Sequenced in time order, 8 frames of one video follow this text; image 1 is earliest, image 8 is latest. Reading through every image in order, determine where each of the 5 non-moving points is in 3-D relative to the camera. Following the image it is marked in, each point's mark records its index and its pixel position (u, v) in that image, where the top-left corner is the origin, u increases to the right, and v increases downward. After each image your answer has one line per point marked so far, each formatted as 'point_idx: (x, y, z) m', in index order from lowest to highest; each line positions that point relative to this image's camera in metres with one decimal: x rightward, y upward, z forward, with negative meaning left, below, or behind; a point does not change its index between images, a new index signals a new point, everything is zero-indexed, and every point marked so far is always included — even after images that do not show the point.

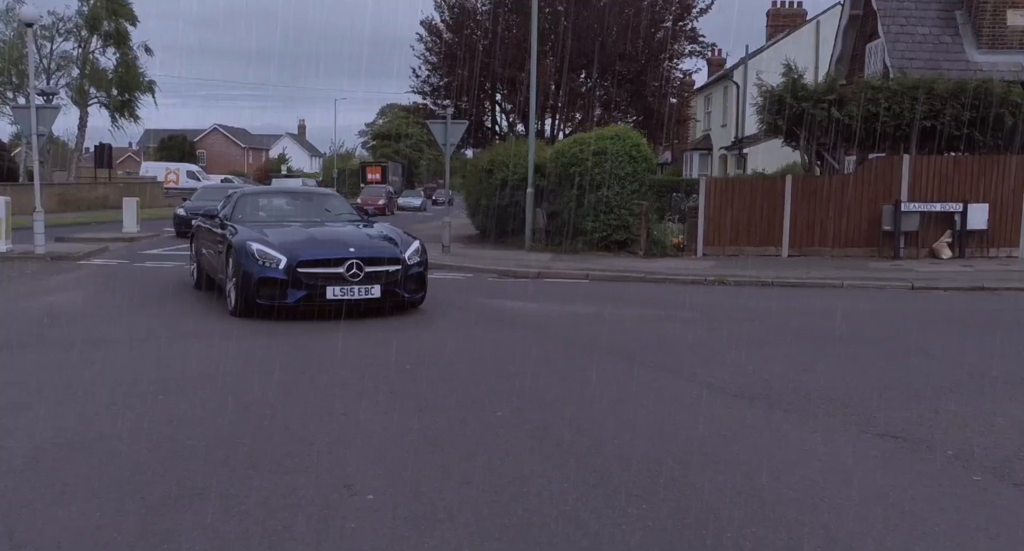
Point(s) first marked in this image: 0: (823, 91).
0: (+5.9, +3.5, +16.2) m
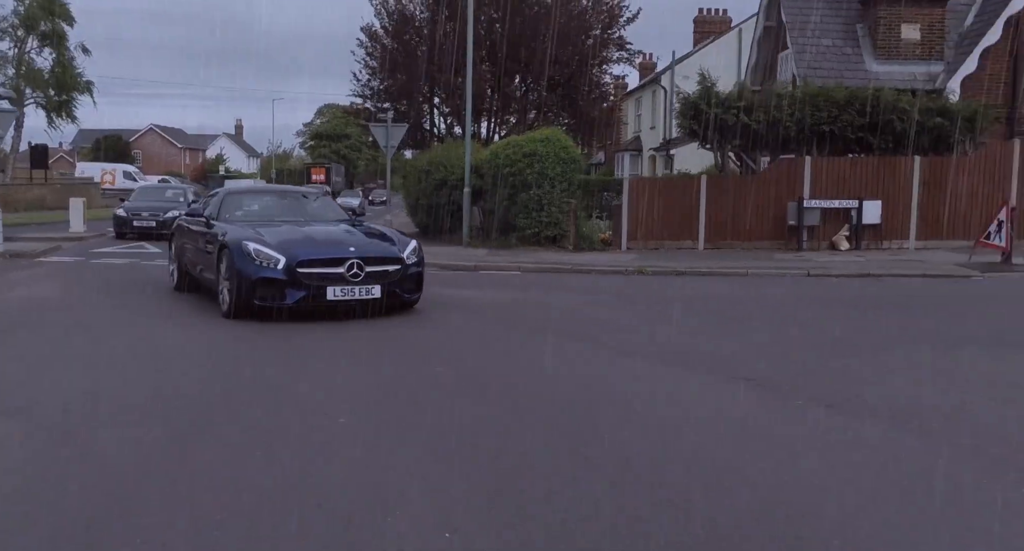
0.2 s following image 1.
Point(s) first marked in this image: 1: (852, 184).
0: (+4.6, +3.7, +17.7) m
1: (+7.1, +1.9, +17.6) m
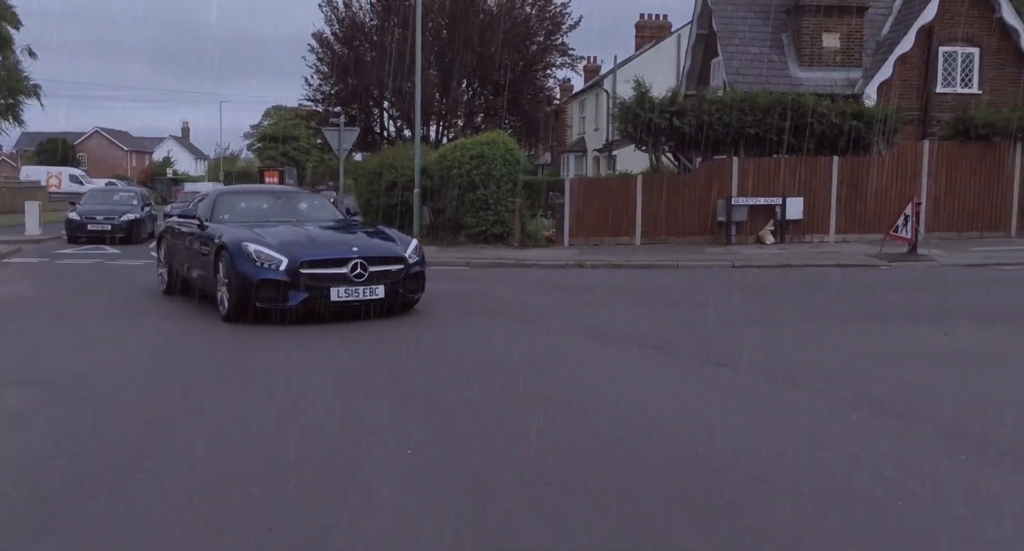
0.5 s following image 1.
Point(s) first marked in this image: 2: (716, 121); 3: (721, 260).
0: (+3.4, +3.9, +18.9) m
1: (+5.9, +2.1, +19.0) m
2: (+4.6, +3.5, +19.0) m
3: (+3.9, +0.3, +15.9) m
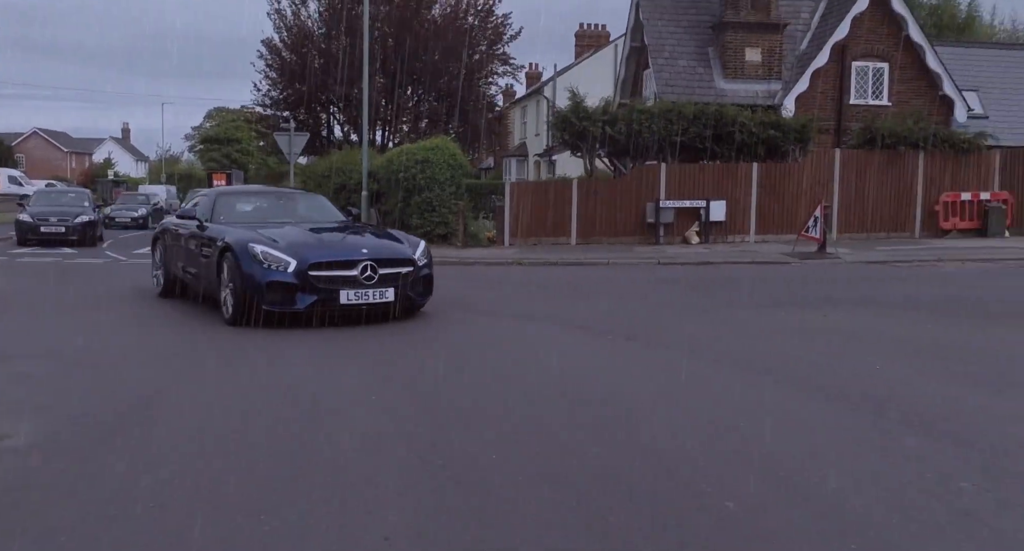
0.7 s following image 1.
0: (+2.1, +3.9, +20.3) m
1: (+4.6, +2.2, +20.4) m
2: (+3.2, +3.5, +20.4) m
3: (+2.8, +0.4, +17.3) m
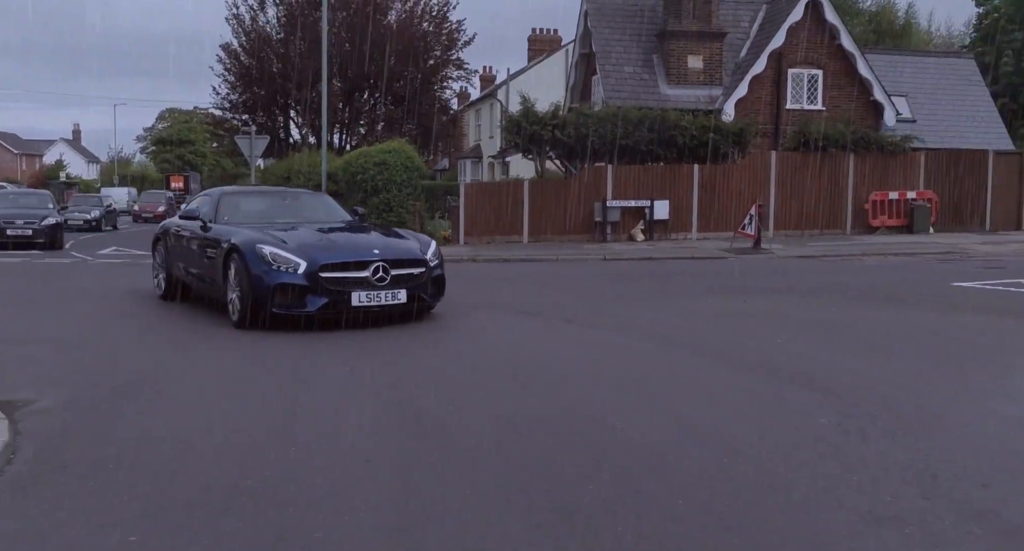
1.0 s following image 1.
0: (+0.9, +4.0, +21.3) m
1: (+3.4, +2.3, +21.6) m
2: (+2.1, +3.6, +21.5) m
3: (+1.8, +0.5, +18.3) m
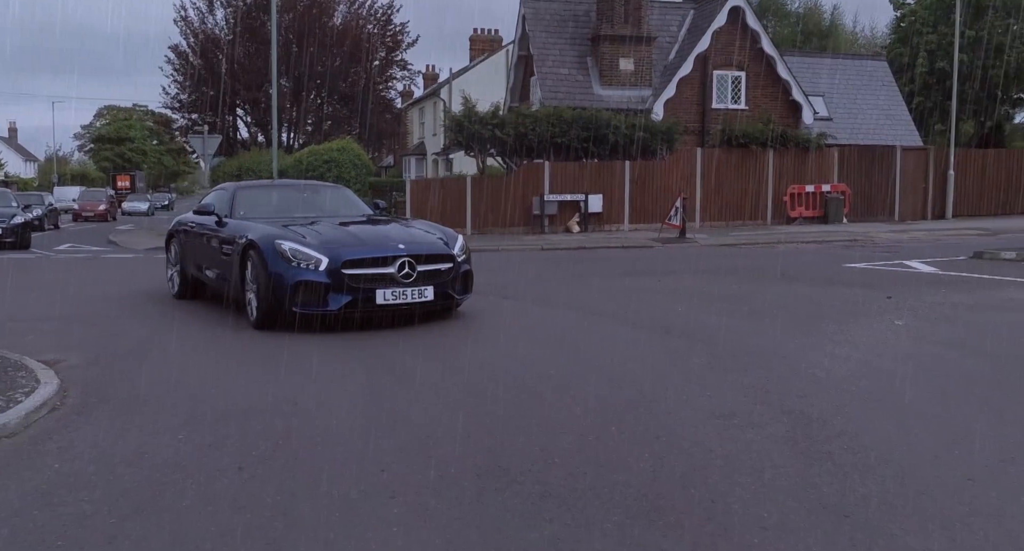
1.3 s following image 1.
0: (-0.6, +4.3, +22.6) m
1: (+1.9, +2.6, +23.1) m
2: (+0.5, +3.9, +22.9) m
3: (+0.5, +0.7, +19.8) m
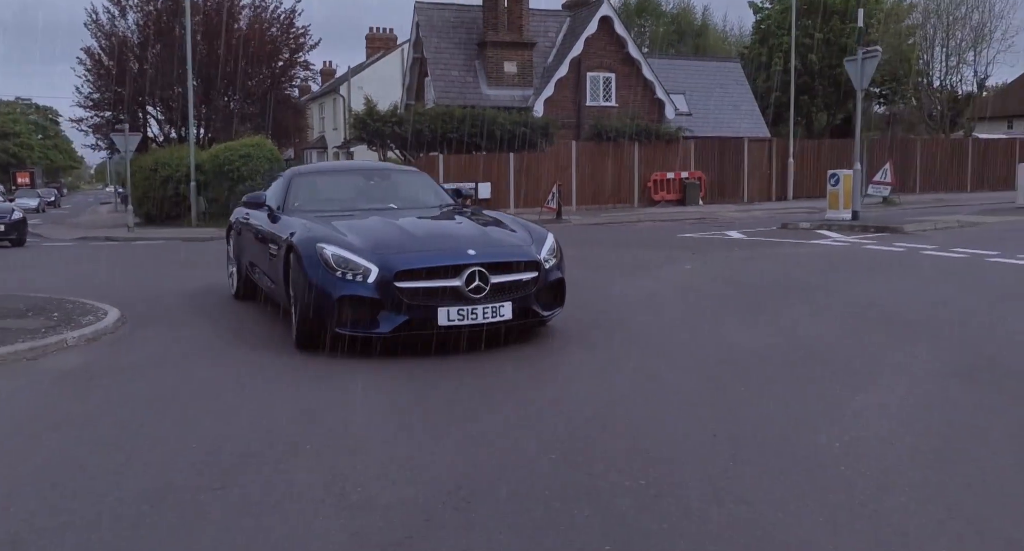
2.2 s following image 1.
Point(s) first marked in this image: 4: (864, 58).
0: (-3.7, +4.8, +25.6) m
1: (-1.2, +3.2, +26.4) m
2: (-2.6, +4.5, +26.0) m
3: (-2.2, +1.3, +22.9) m
4: (+7.9, +4.9, +19.0) m
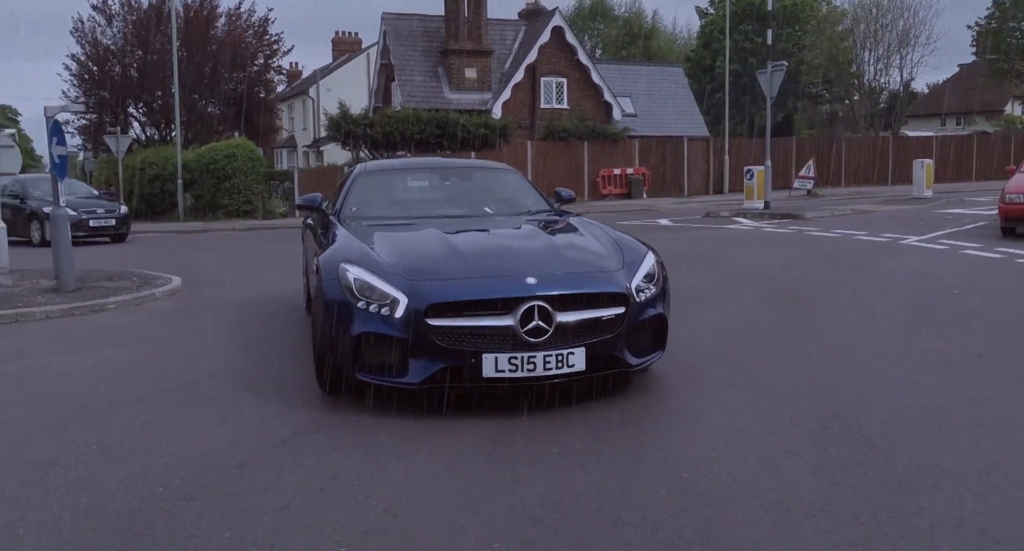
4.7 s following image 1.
0: (-5.0, +5.3, +28.3) m
1: (-2.6, +3.7, +29.2) m
2: (-4.0, +5.0, +28.7) m
3: (-3.3, +1.7, +25.7) m
4: (+6.9, +5.4, +22.3) m
